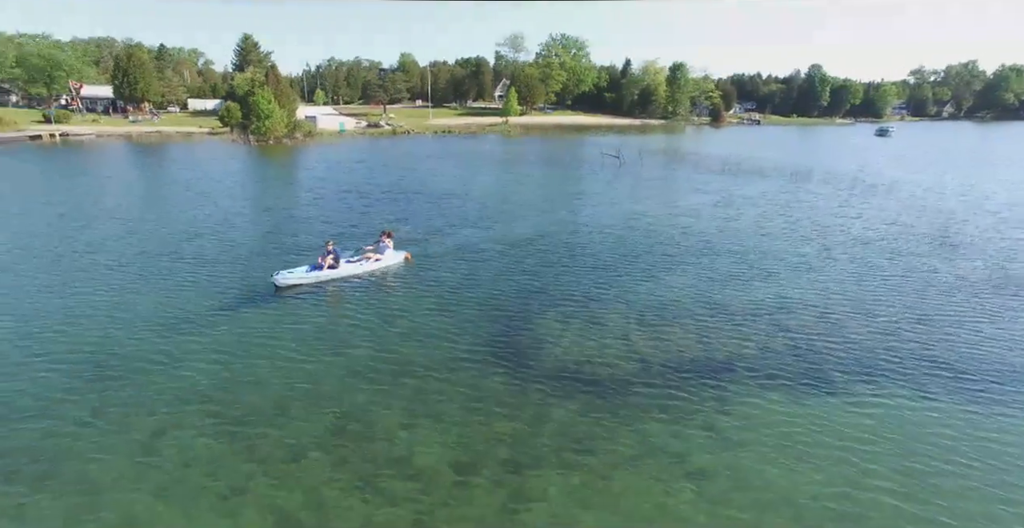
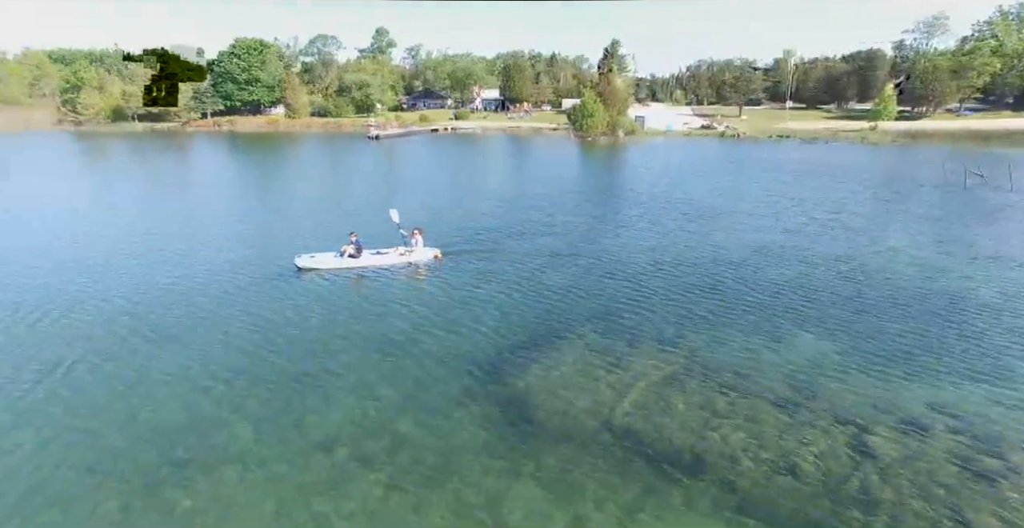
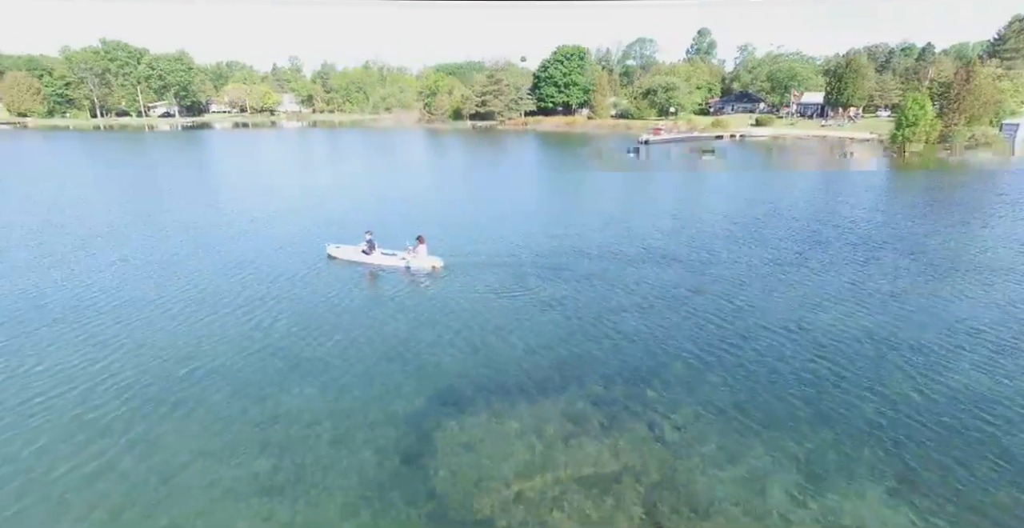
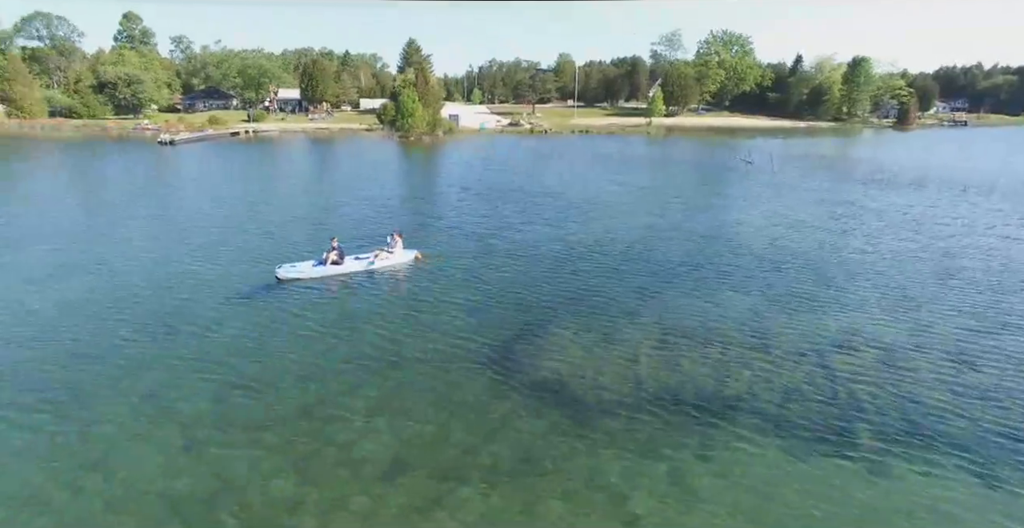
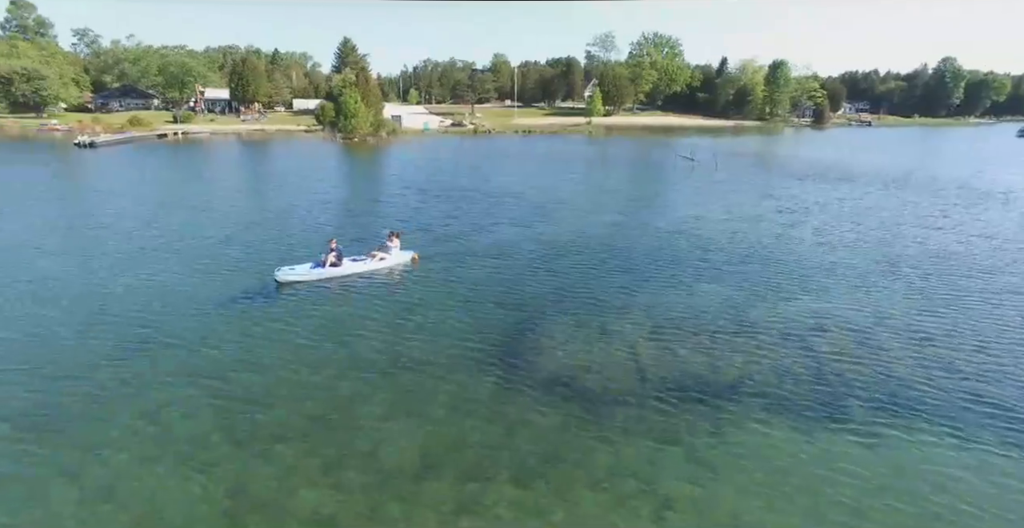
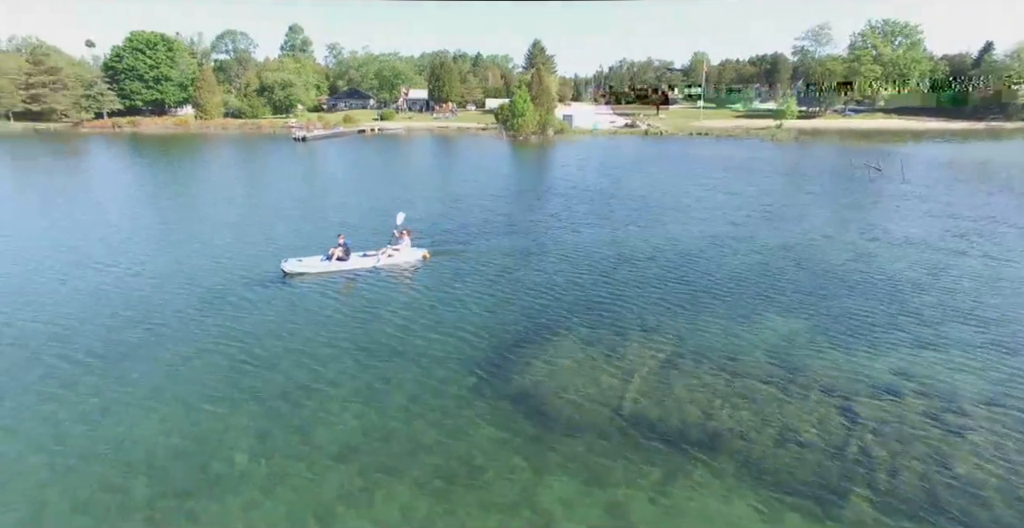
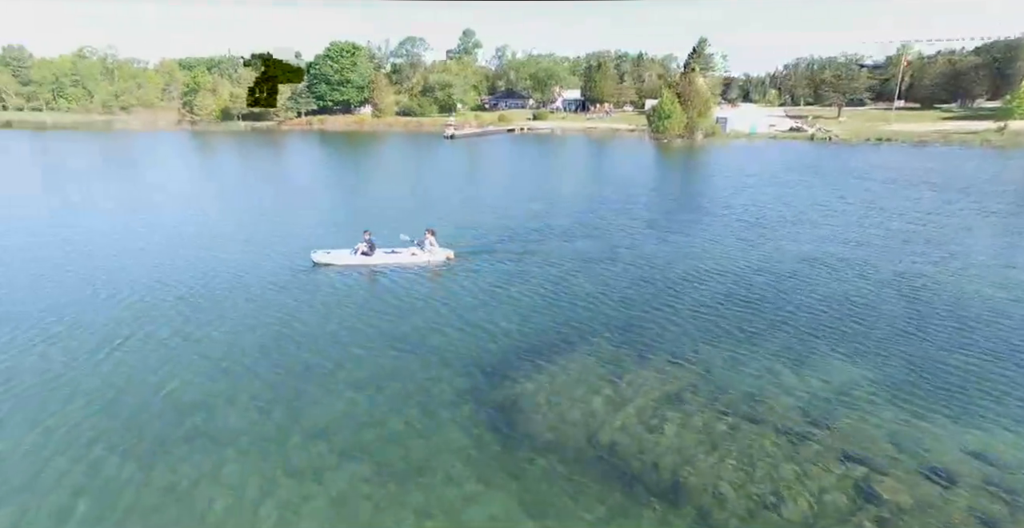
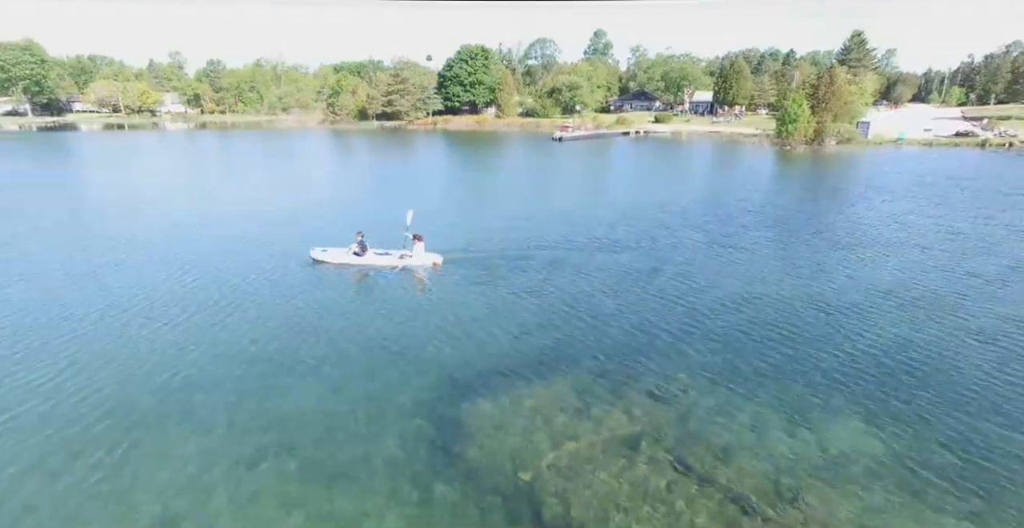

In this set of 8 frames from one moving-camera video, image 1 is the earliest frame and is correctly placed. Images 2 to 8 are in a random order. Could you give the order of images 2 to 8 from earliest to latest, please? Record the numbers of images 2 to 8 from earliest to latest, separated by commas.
5, 4, 6, 2, 7, 8, 3
